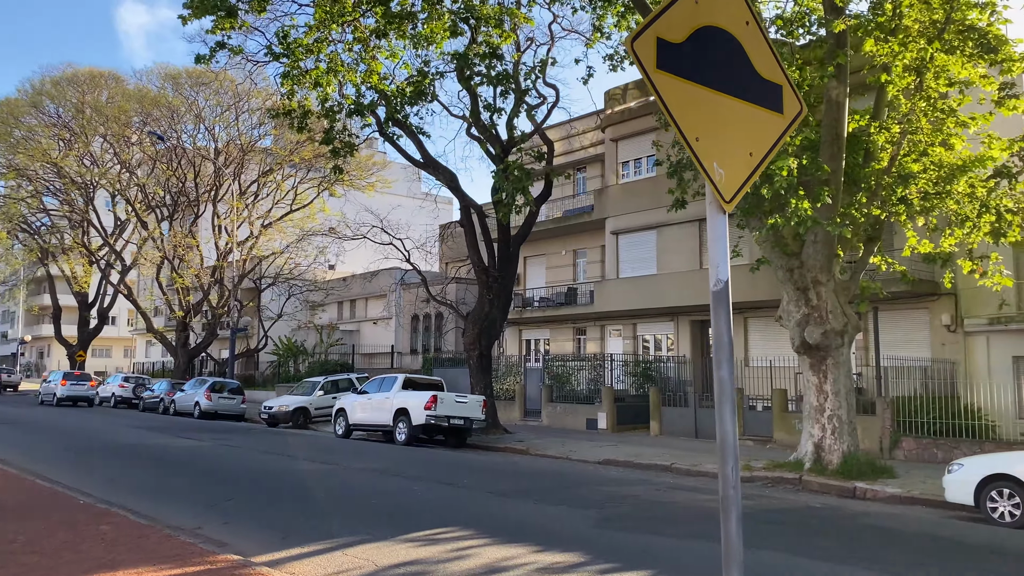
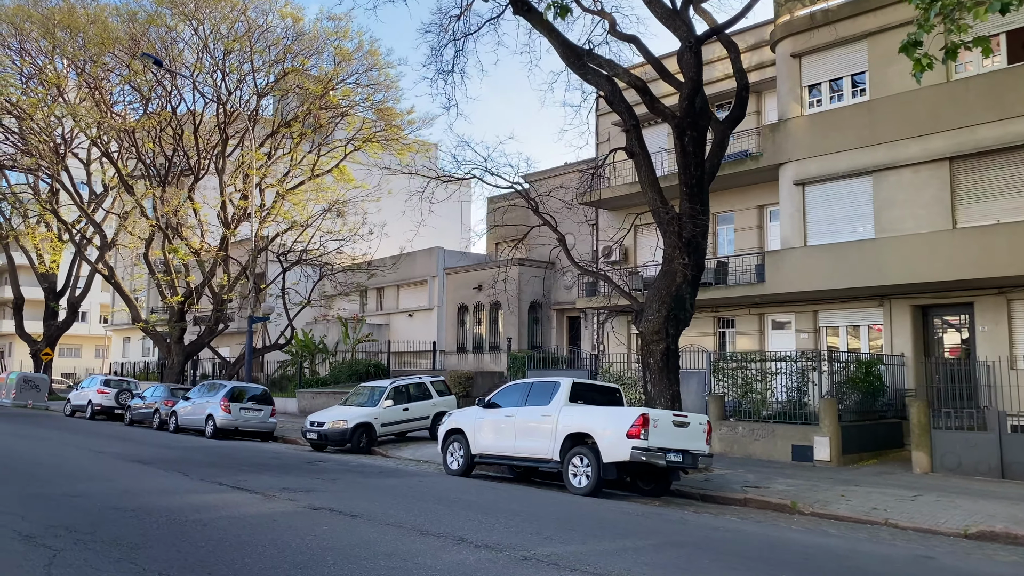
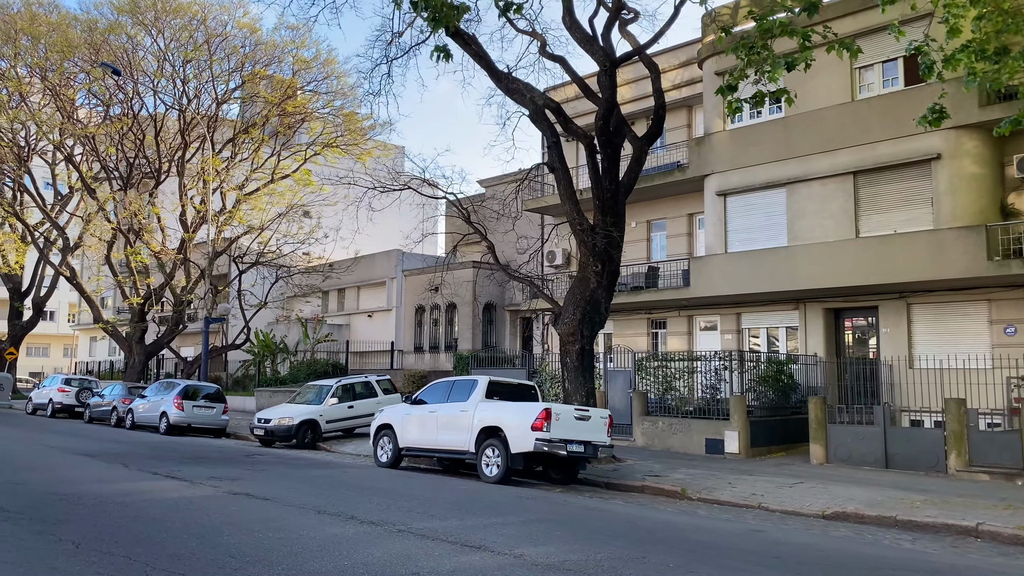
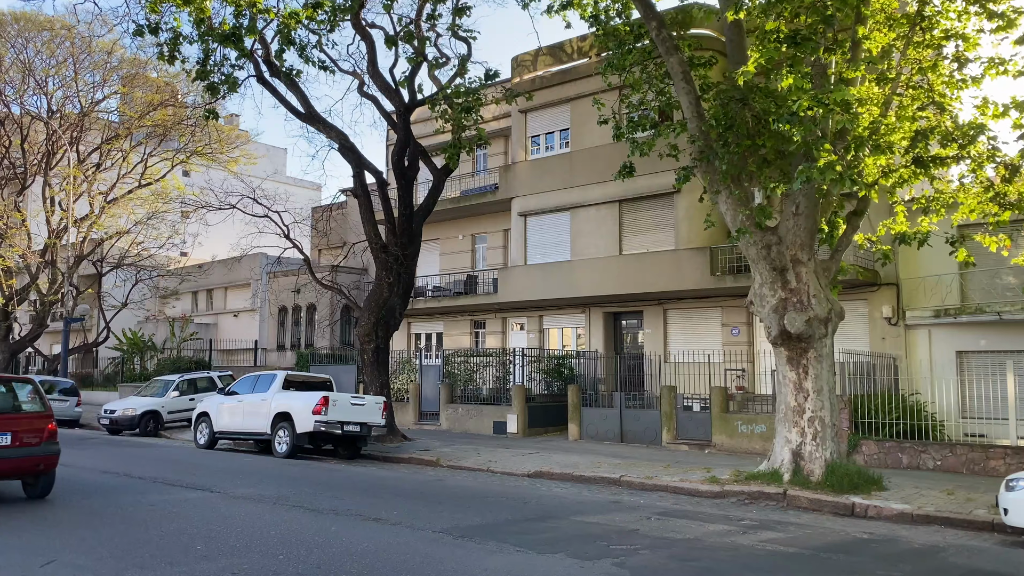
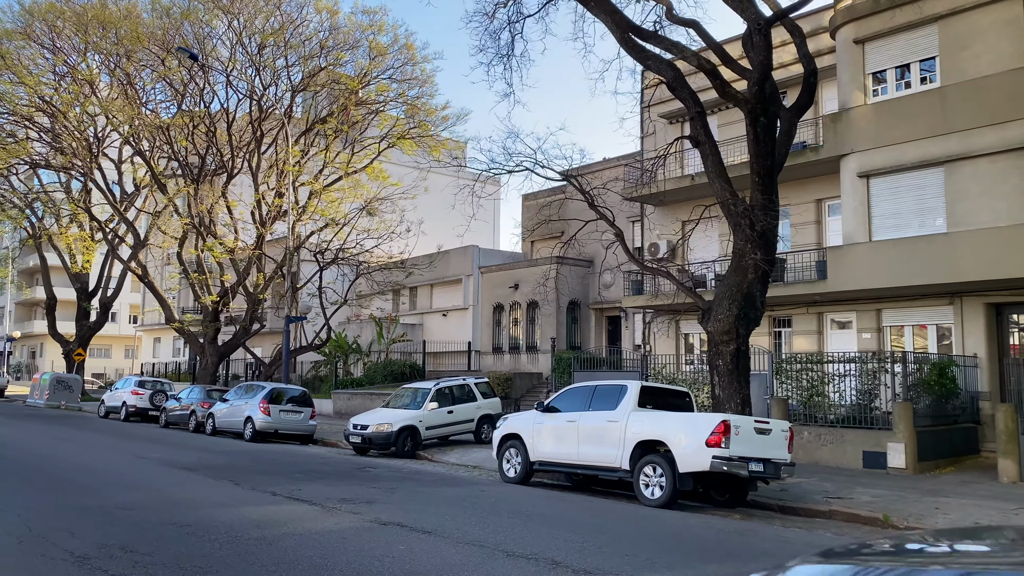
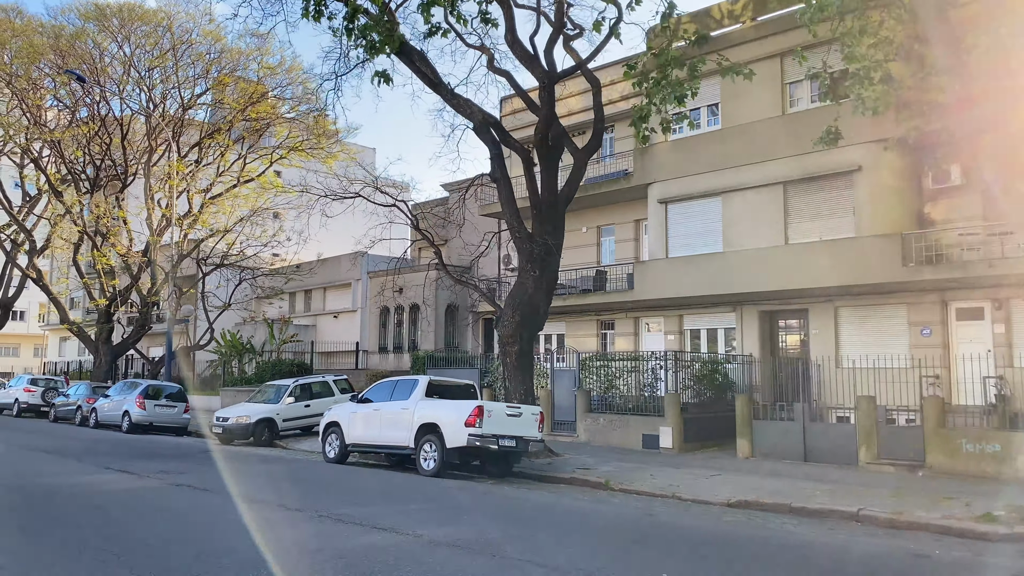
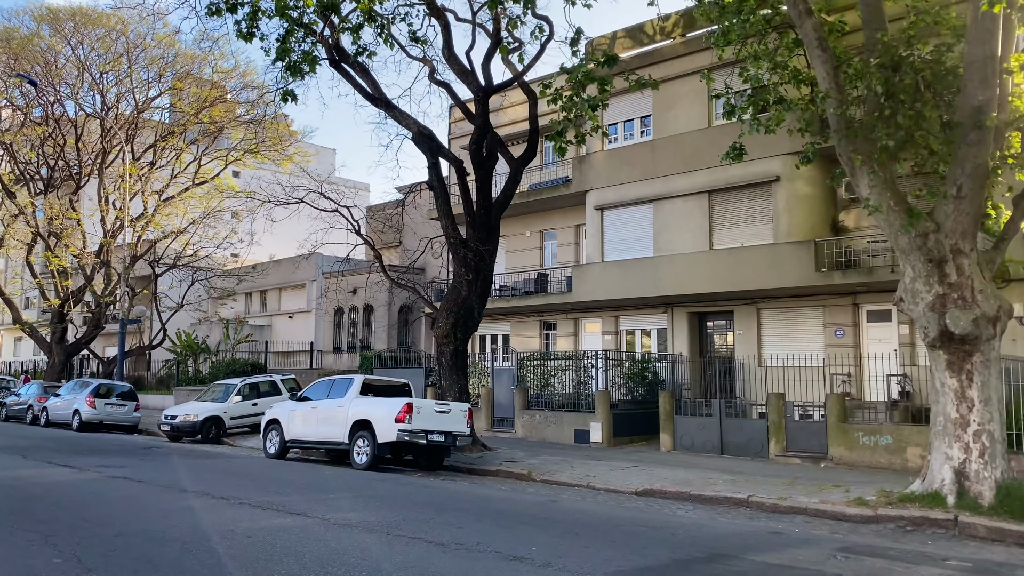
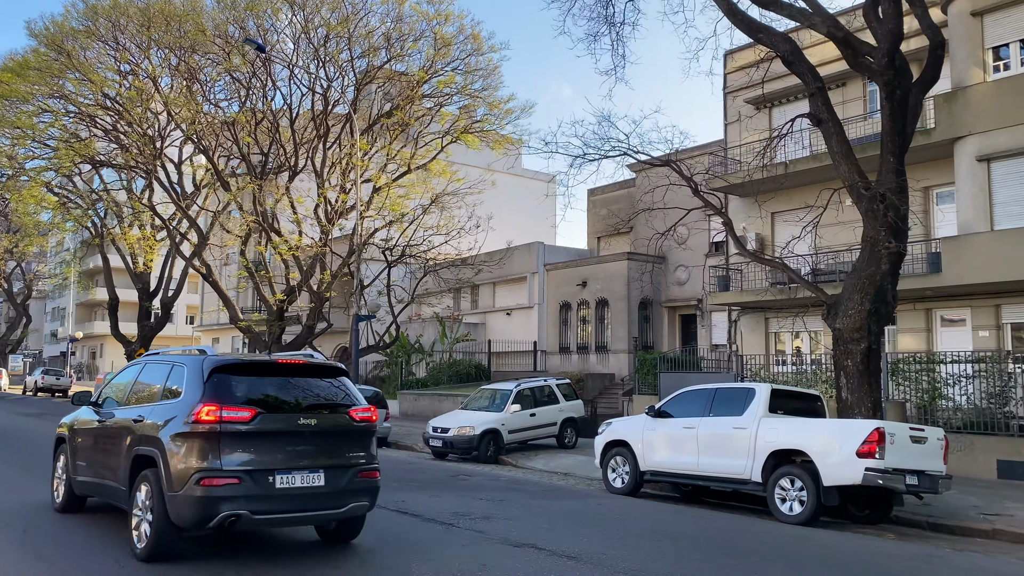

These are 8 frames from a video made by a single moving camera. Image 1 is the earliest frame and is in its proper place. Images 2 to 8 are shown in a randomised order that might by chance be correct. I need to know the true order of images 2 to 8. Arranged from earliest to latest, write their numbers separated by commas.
4, 7, 6, 3, 2, 5, 8
